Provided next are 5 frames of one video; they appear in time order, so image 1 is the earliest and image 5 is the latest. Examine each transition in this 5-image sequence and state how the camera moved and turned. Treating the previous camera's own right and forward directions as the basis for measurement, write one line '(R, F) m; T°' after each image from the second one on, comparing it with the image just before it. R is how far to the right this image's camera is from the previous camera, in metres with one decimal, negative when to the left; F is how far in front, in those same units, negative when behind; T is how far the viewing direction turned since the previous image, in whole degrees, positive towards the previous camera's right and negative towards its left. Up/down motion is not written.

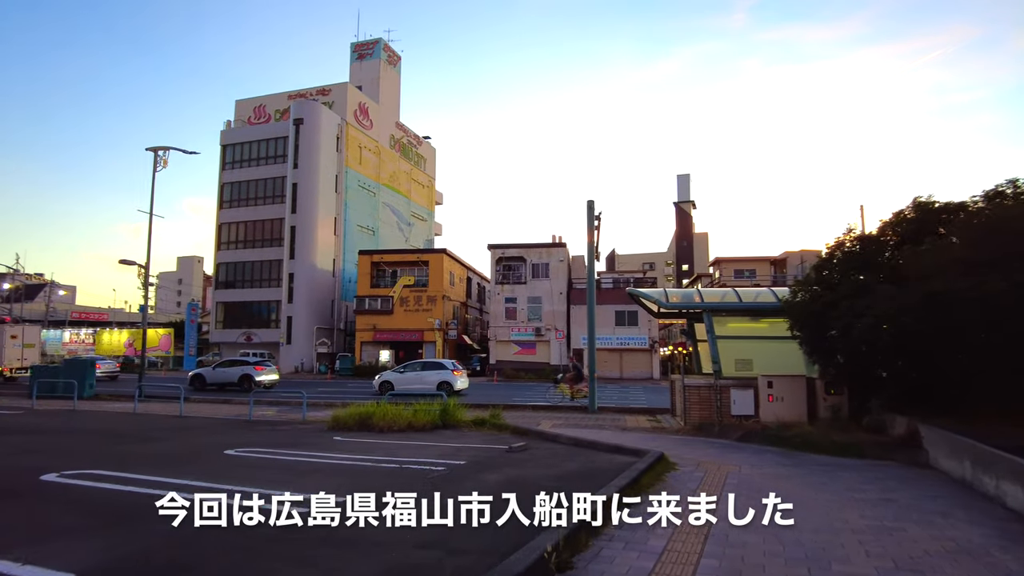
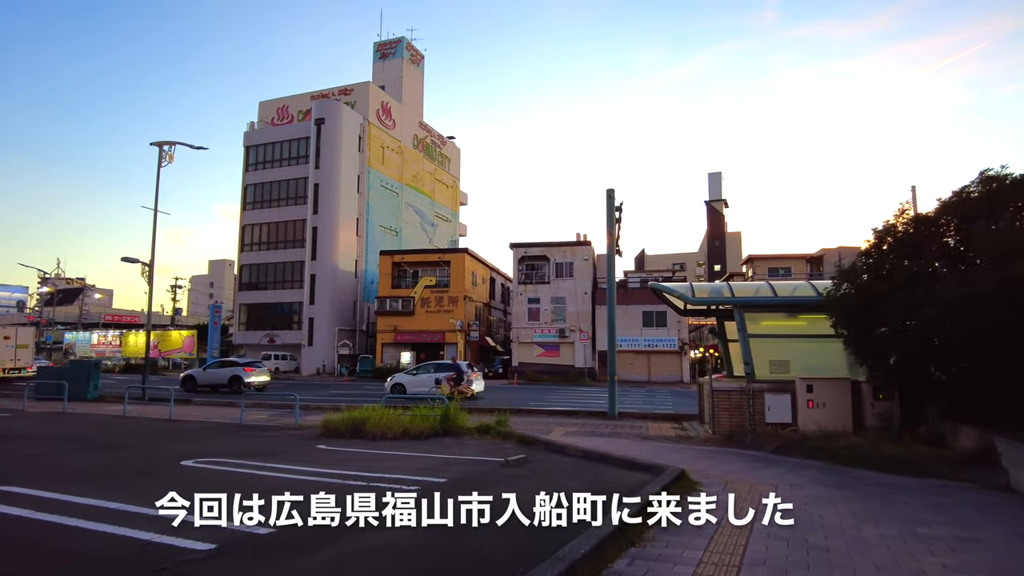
(+0.5, +1.3) m; -3°
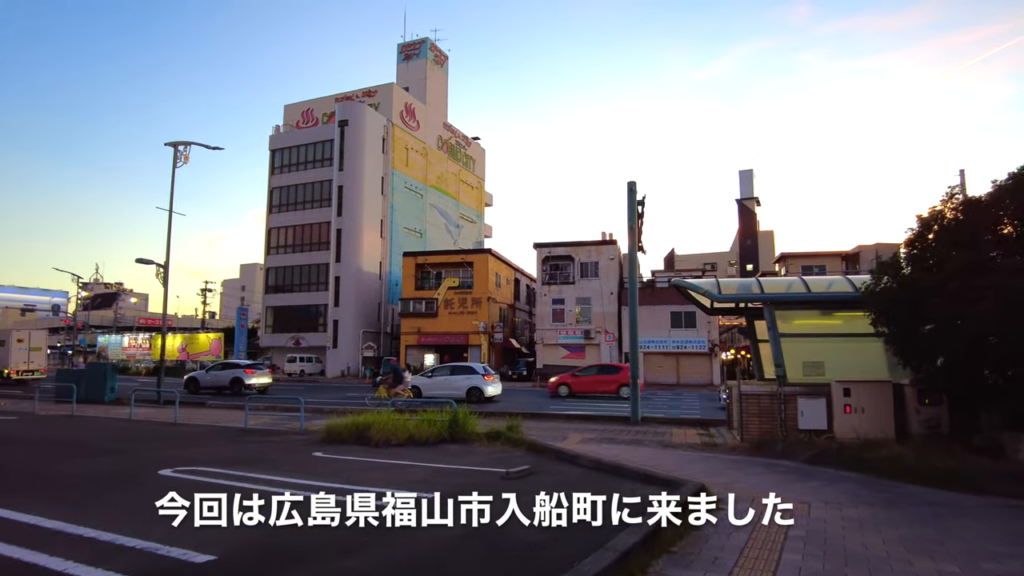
(+0.4, +0.8) m; -3°
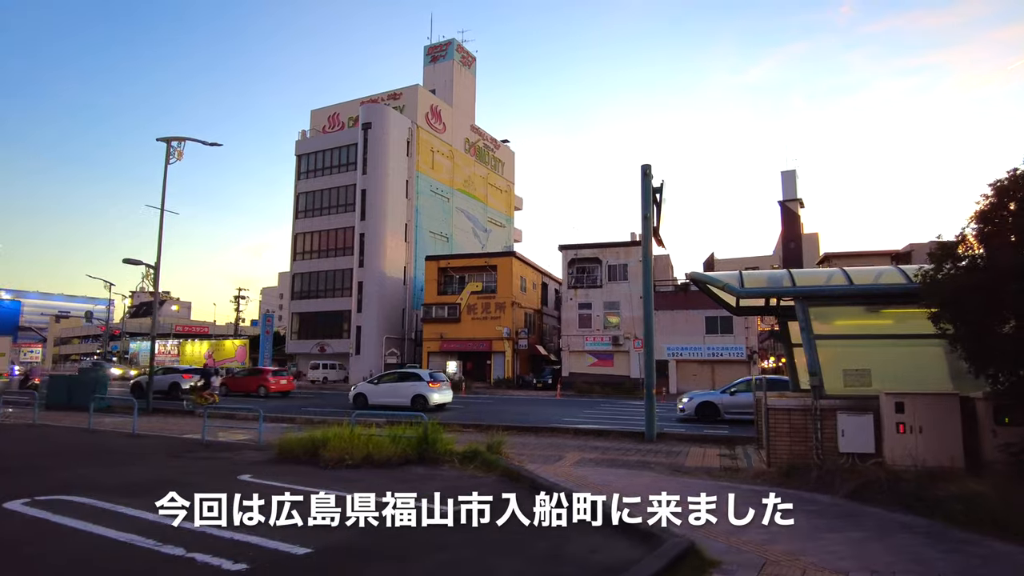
(+1.0, +1.9) m; -4°
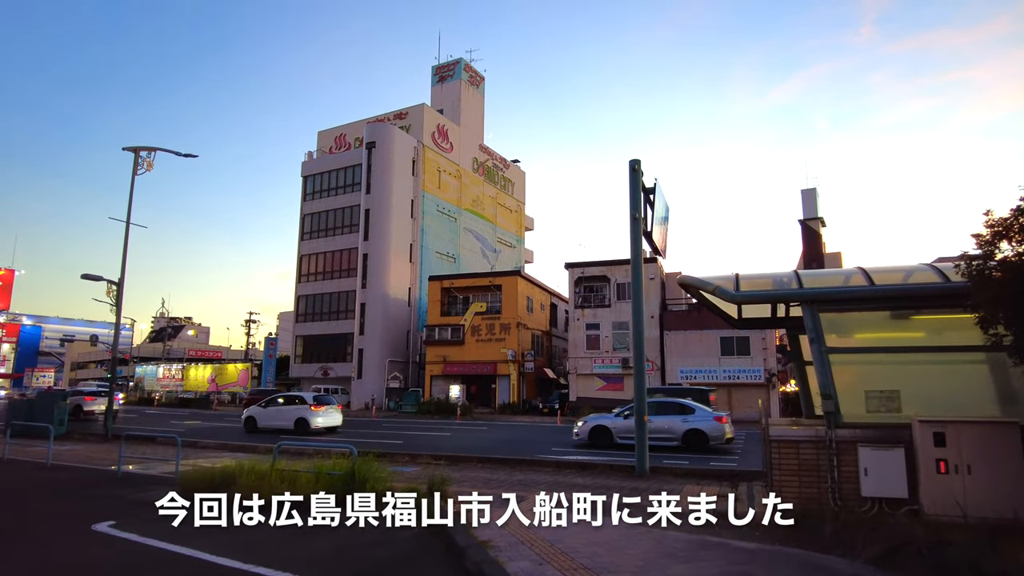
(+1.0, +1.8) m; -2°
